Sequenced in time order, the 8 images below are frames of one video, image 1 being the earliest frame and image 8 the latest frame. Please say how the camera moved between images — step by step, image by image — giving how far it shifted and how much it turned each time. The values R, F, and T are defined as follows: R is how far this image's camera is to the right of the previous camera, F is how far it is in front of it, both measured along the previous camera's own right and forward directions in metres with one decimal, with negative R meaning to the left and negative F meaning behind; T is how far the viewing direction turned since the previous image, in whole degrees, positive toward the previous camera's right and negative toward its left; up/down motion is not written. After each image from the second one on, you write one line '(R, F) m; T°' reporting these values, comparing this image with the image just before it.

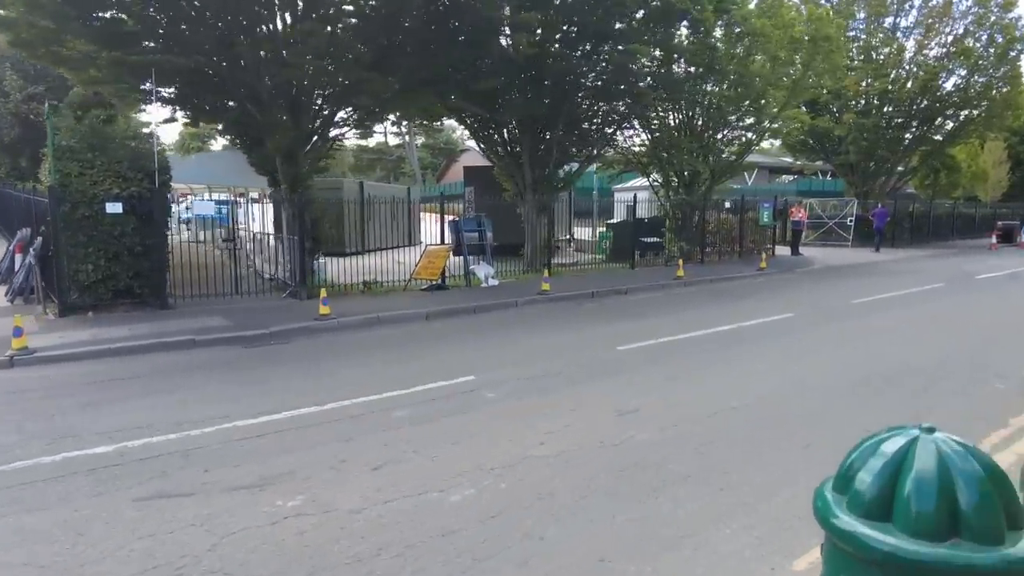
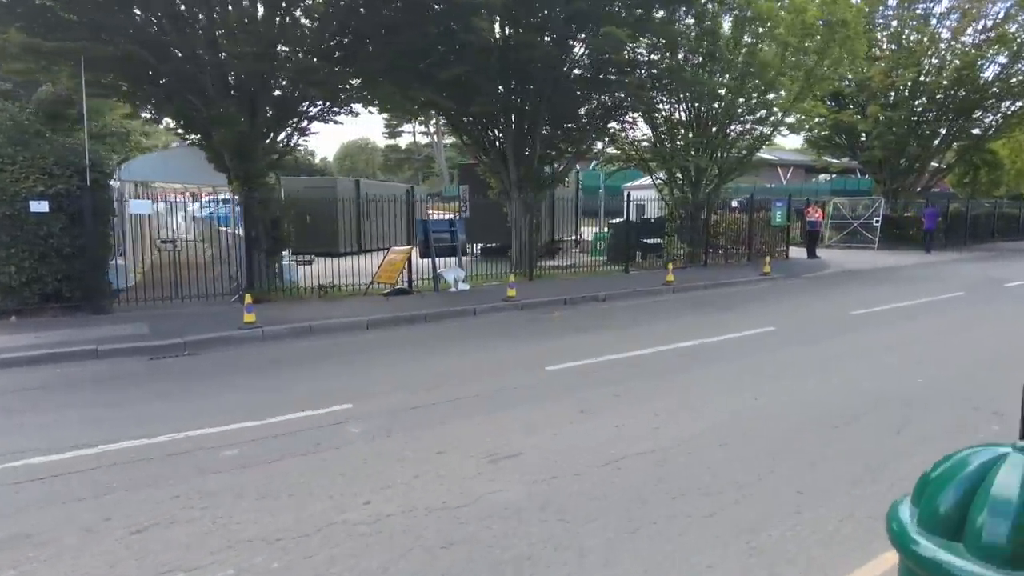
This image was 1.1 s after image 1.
(+1.5, +1.2) m; -3°
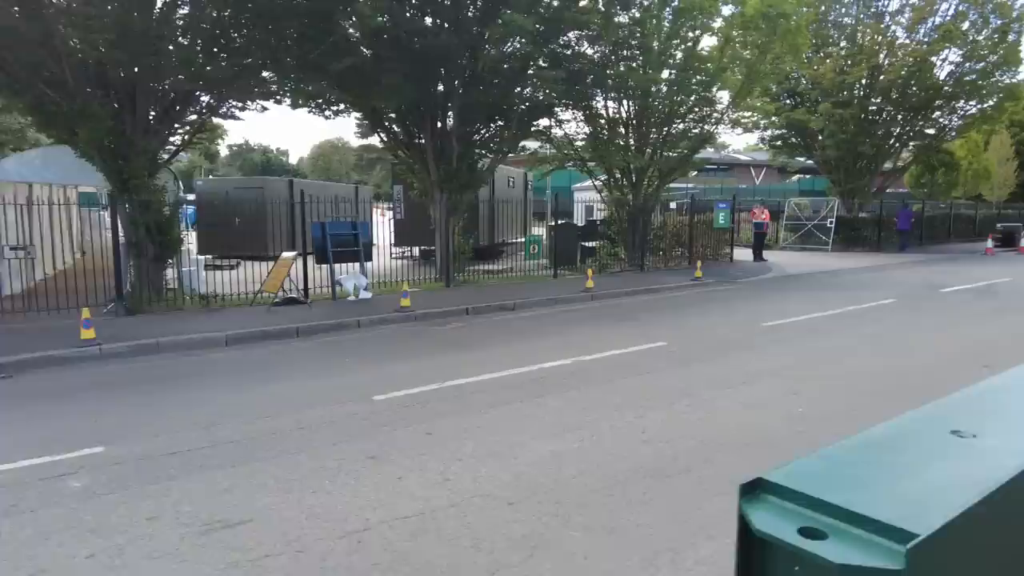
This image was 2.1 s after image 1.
(+1.6, +1.0) m; +1°
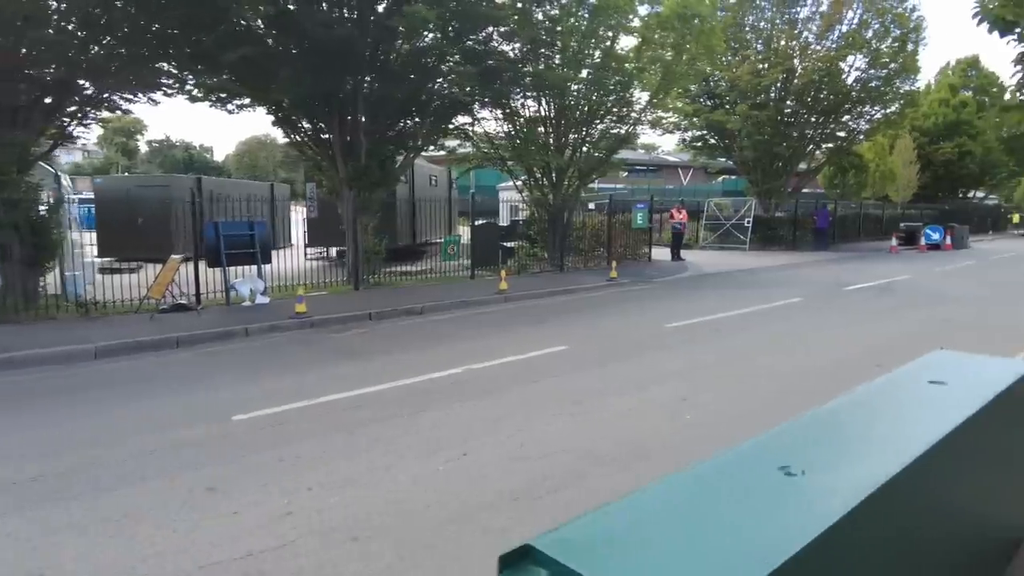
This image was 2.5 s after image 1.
(+0.6, +0.4) m; +5°
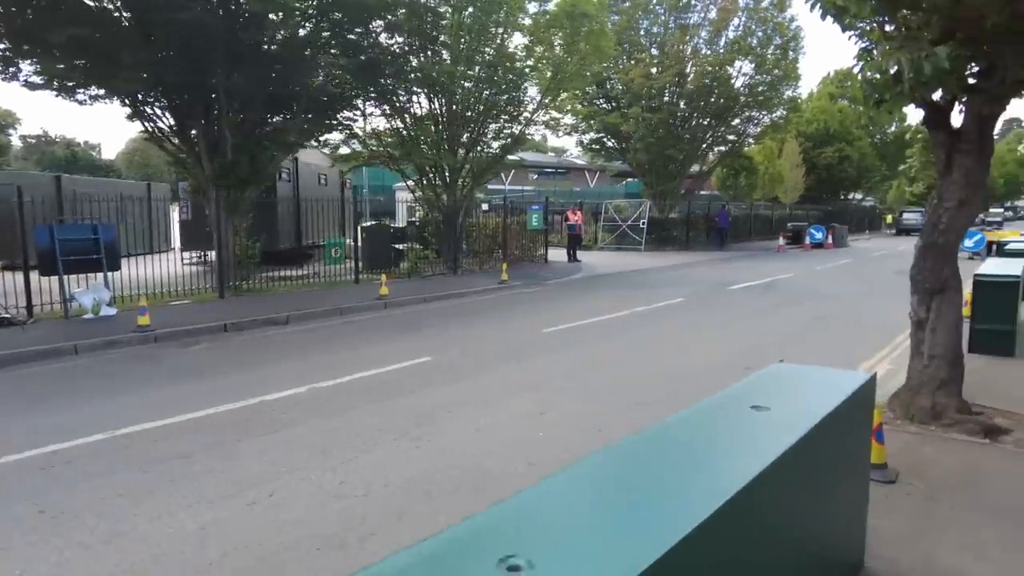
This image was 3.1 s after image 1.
(+0.7, +0.5) m; +7°
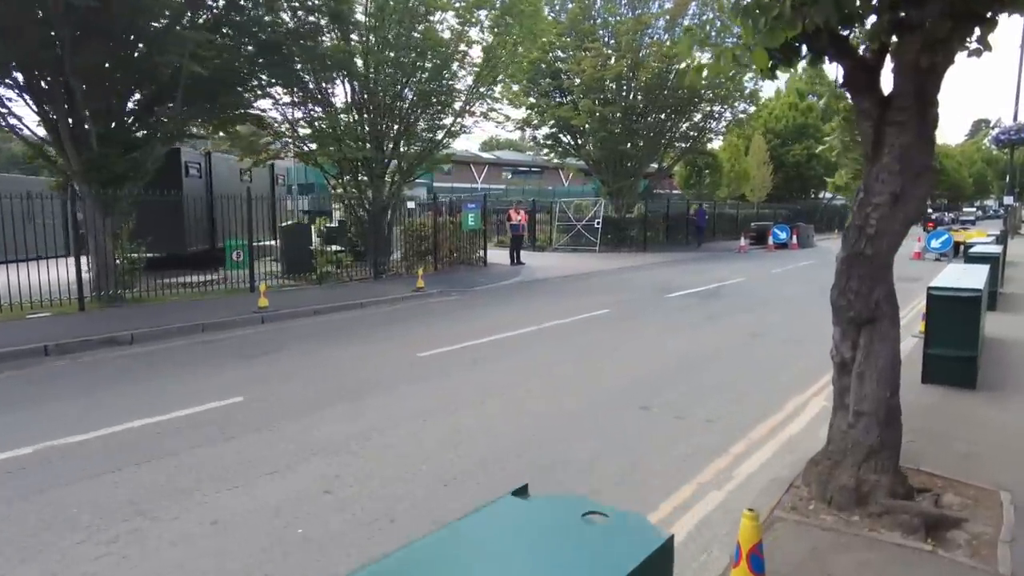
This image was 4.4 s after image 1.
(+1.4, +1.7) m; +2°
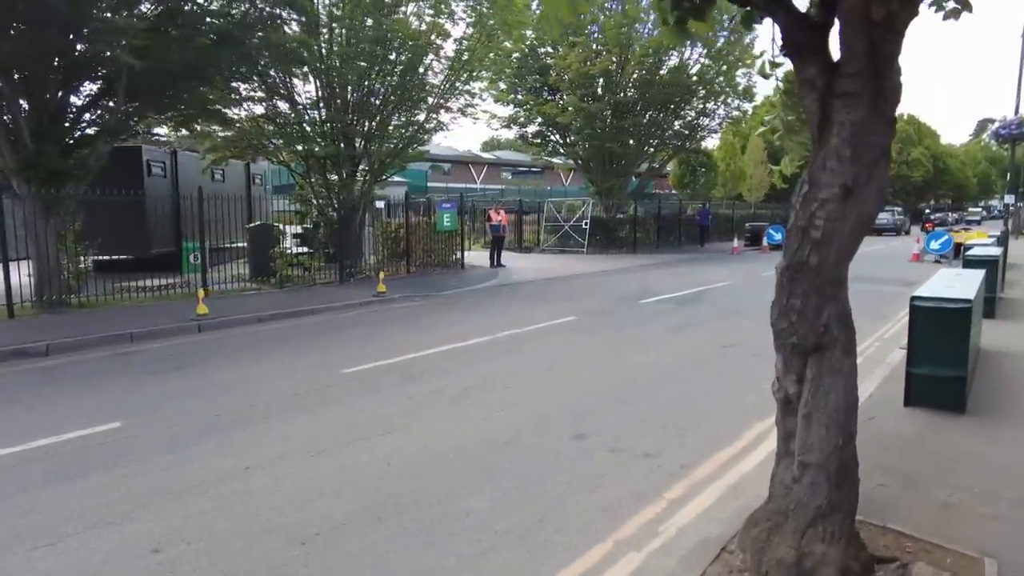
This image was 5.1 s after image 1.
(+0.7, +0.8) m; 0°
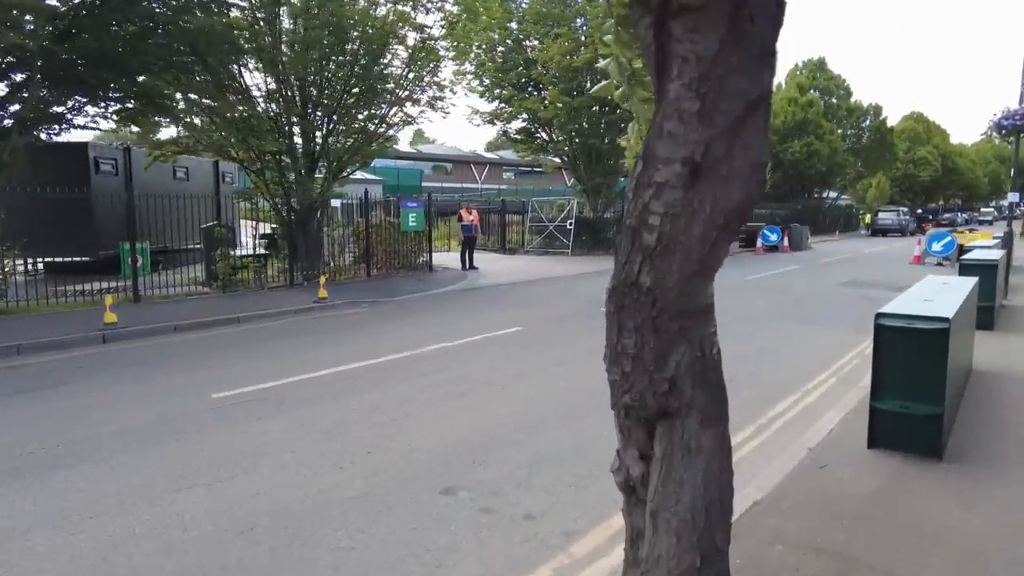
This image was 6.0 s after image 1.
(+1.0, +1.1) m; -1°
